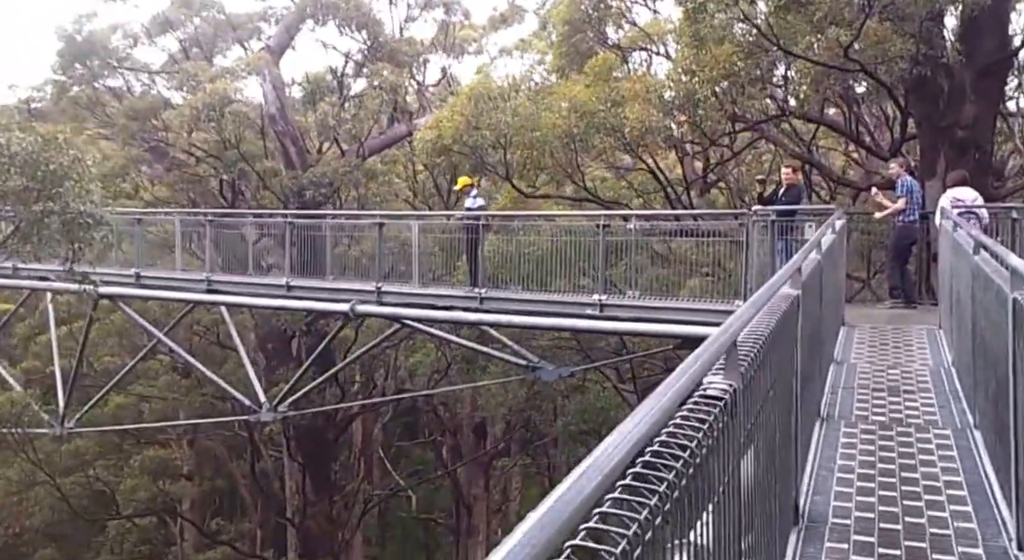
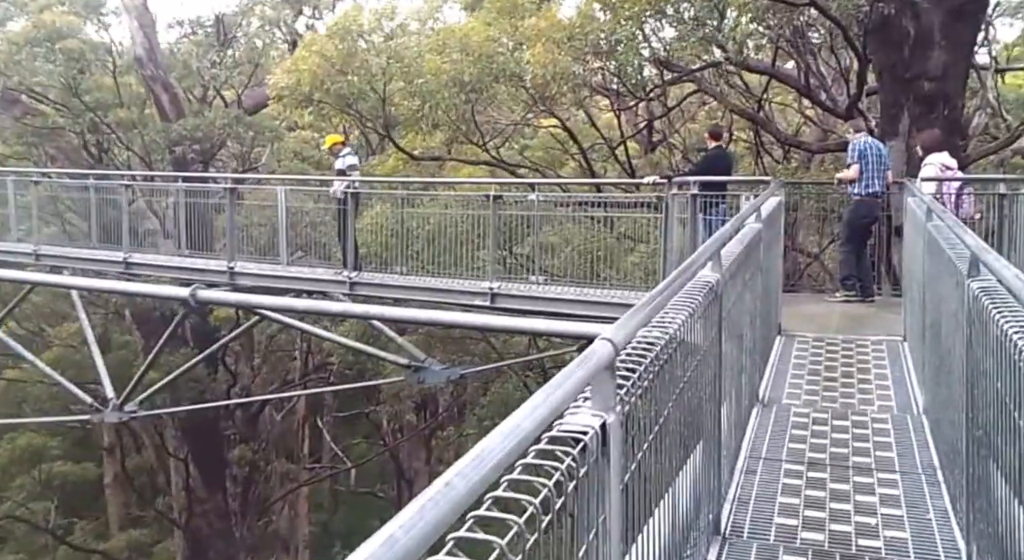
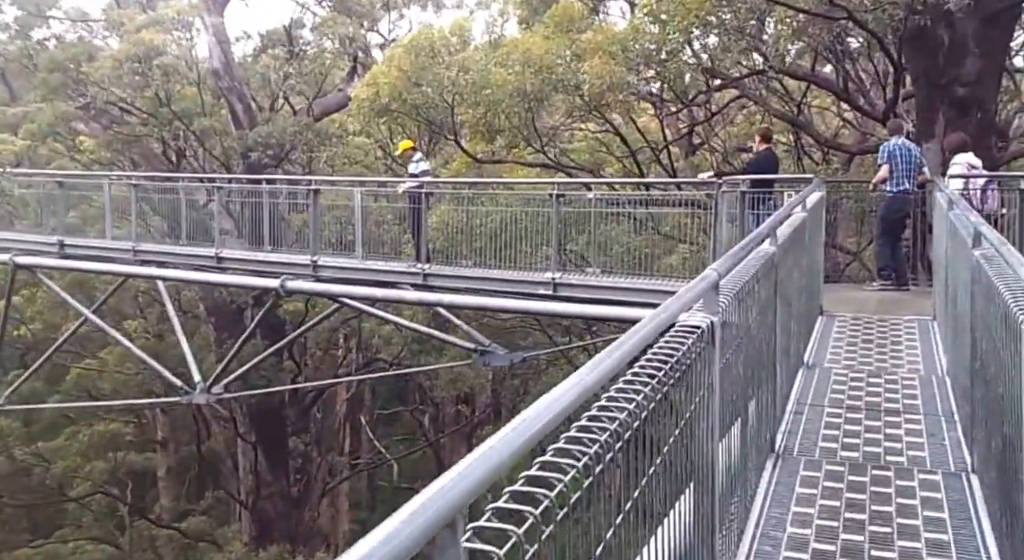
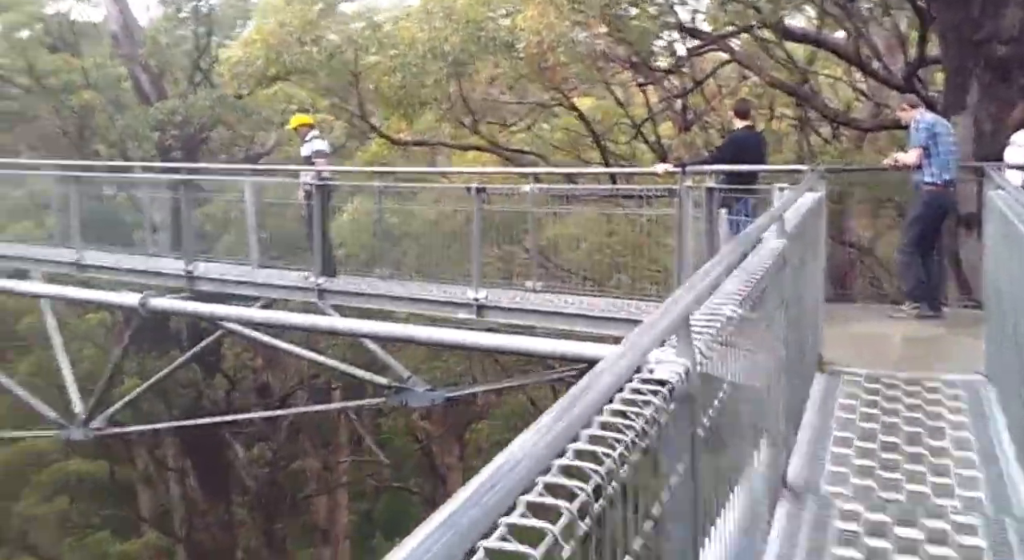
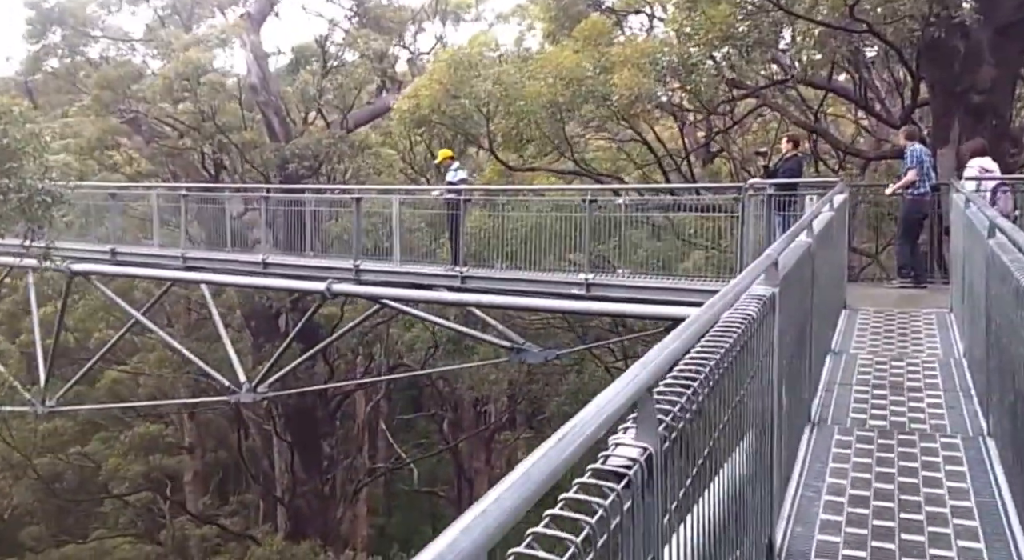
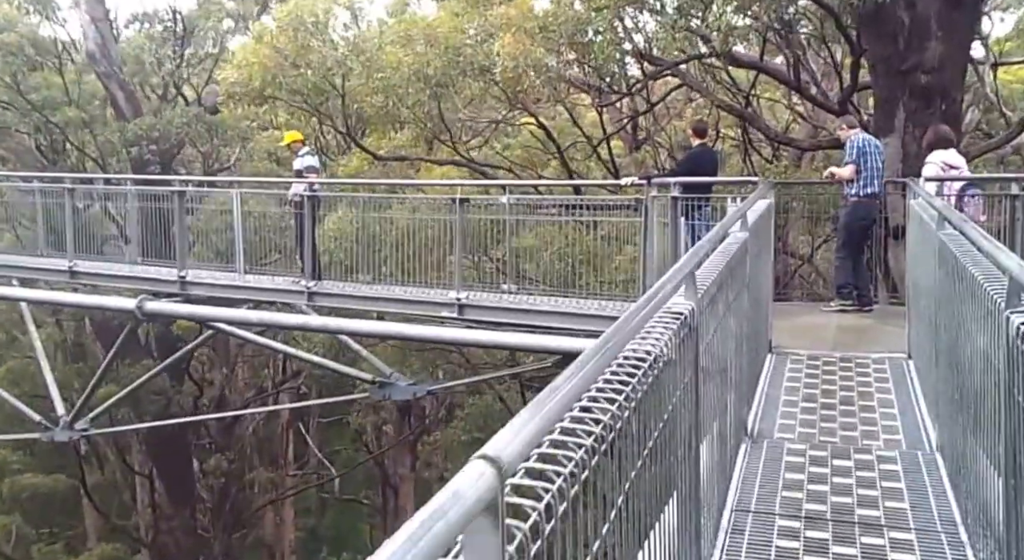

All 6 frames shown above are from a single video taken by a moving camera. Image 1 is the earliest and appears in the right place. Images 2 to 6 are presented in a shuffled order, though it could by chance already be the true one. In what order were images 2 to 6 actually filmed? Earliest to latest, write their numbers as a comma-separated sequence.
5, 3, 2, 6, 4
